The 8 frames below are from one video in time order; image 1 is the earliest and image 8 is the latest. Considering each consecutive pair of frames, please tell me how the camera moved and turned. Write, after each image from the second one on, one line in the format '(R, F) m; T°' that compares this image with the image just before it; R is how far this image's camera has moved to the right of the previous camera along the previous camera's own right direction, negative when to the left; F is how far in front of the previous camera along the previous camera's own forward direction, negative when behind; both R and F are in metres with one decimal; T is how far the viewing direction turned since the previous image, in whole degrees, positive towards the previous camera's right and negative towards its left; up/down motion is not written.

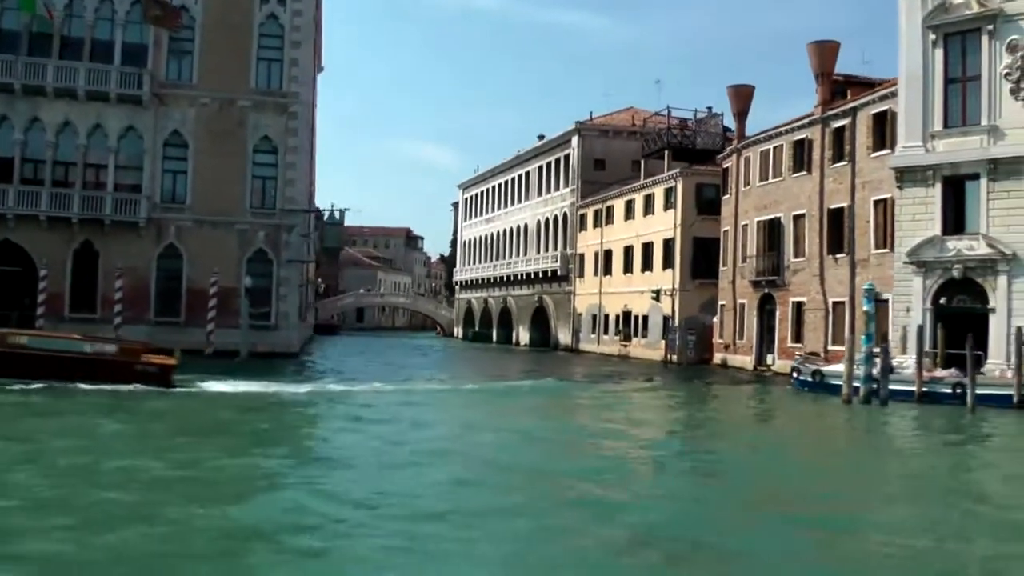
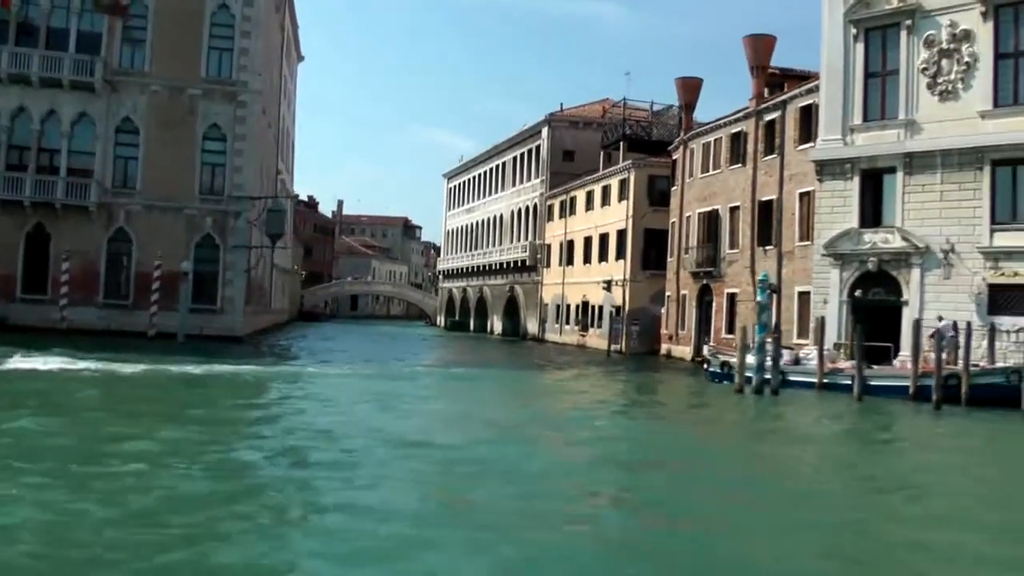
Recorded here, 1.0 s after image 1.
(+1.6, -0.2) m; -1°
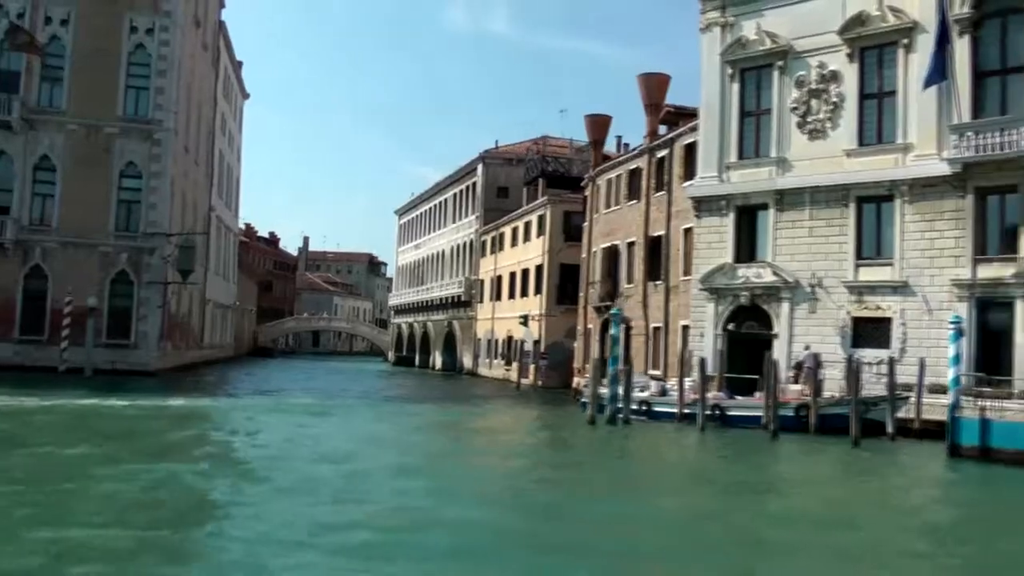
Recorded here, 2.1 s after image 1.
(+1.7, -0.5) m; +1°
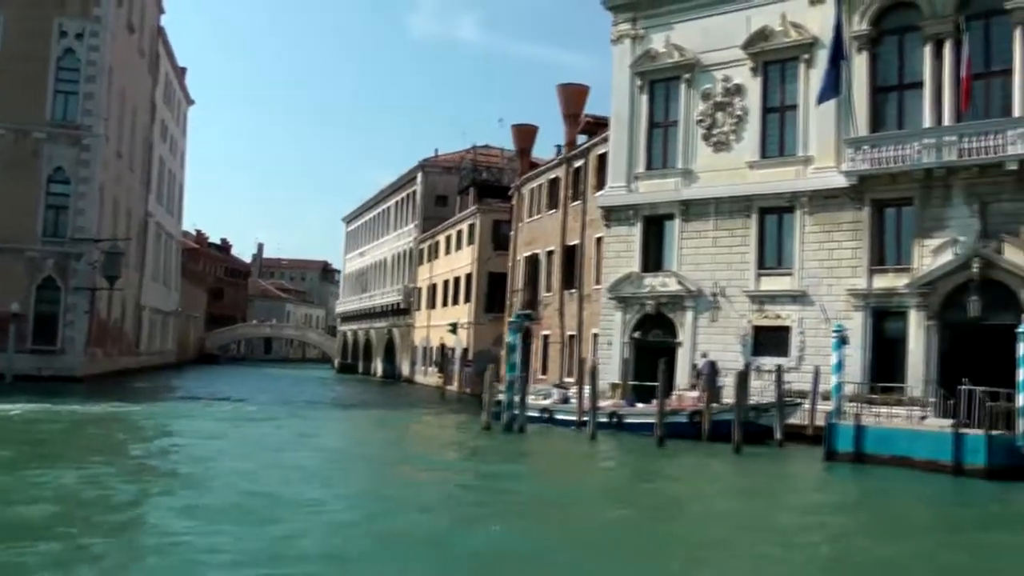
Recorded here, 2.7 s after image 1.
(+1.0, -0.3) m; +1°
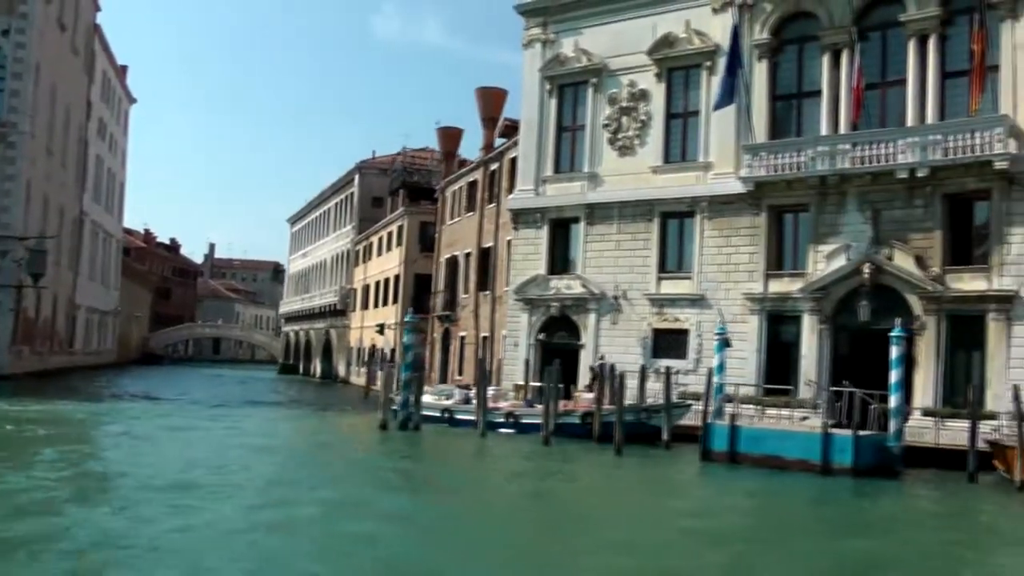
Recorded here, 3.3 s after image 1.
(+1.0, -0.2) m; +1°
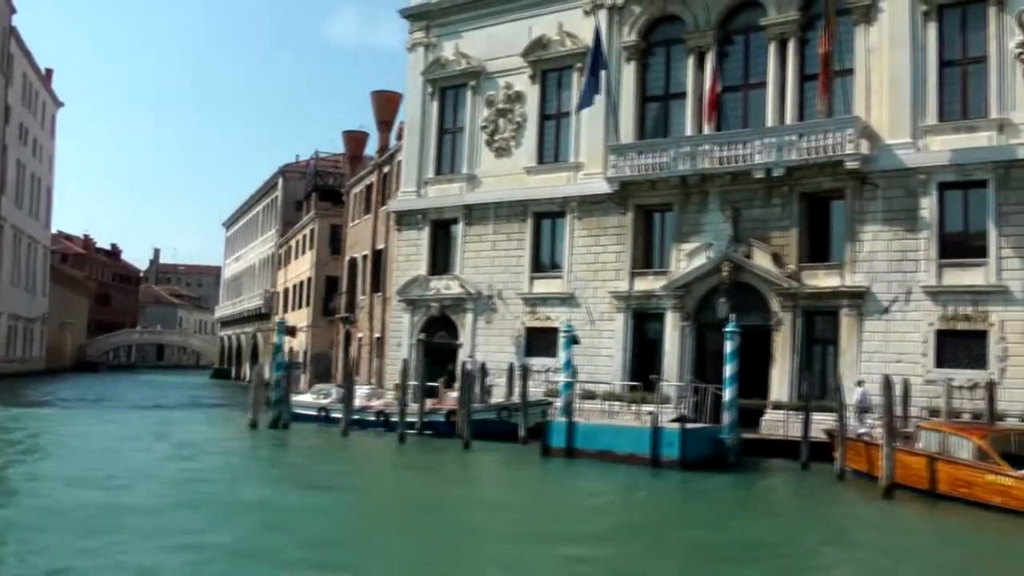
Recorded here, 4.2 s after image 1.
(+1.5, -0.3) m; +1°
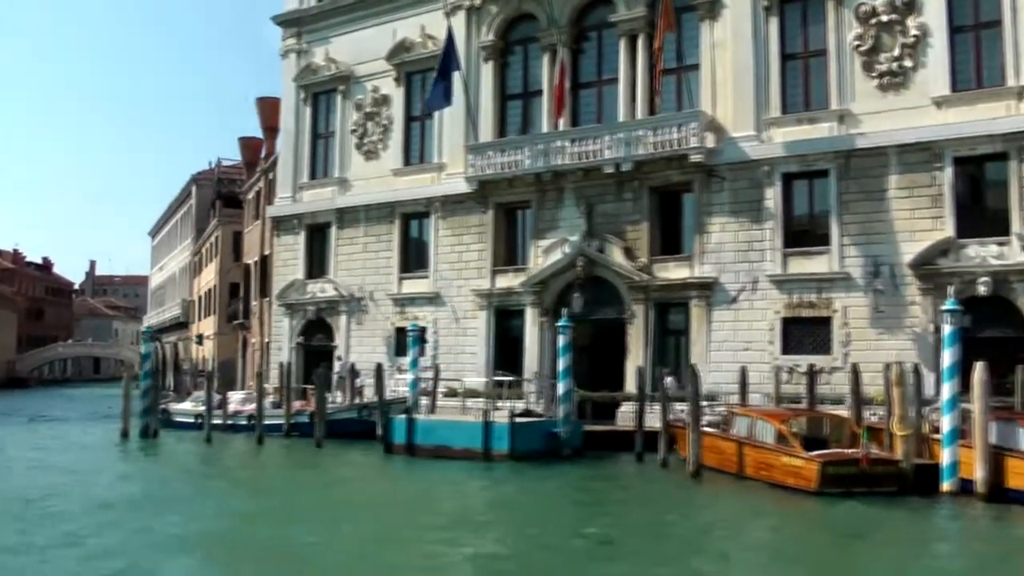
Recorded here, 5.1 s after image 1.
(+1.6, -0.3) m; +2°
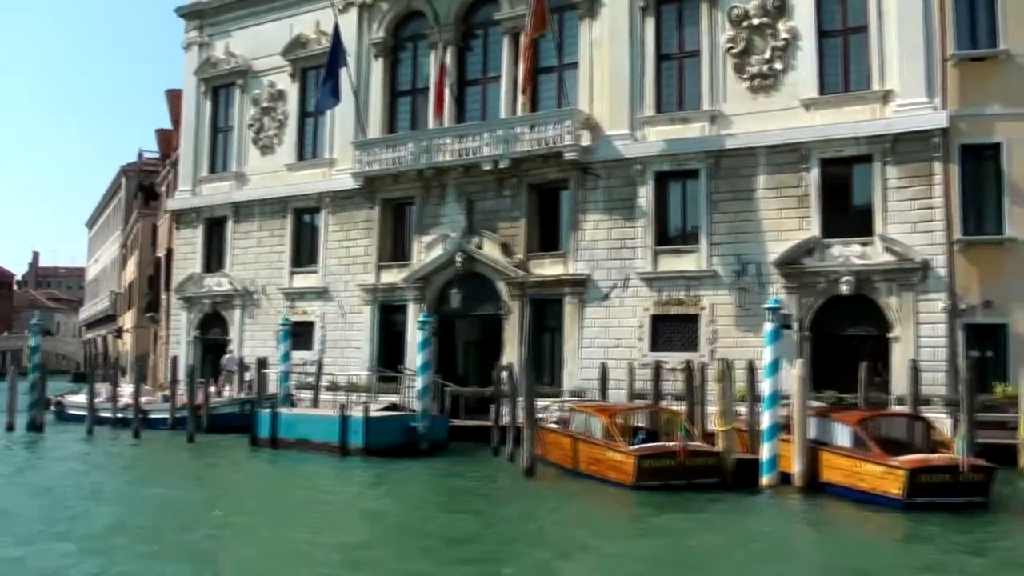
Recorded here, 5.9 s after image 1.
(+1.4, -0.3) m; +1°
